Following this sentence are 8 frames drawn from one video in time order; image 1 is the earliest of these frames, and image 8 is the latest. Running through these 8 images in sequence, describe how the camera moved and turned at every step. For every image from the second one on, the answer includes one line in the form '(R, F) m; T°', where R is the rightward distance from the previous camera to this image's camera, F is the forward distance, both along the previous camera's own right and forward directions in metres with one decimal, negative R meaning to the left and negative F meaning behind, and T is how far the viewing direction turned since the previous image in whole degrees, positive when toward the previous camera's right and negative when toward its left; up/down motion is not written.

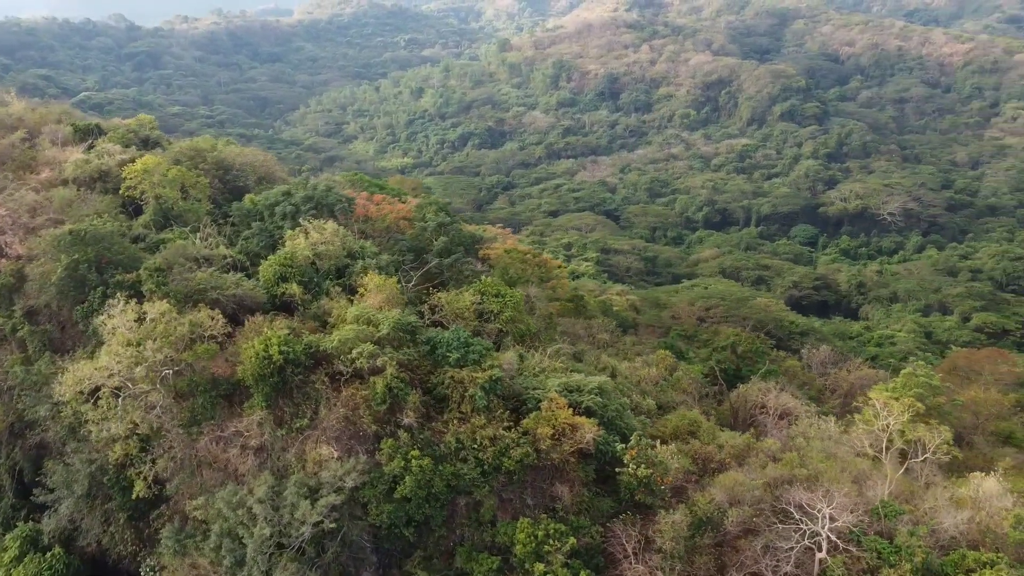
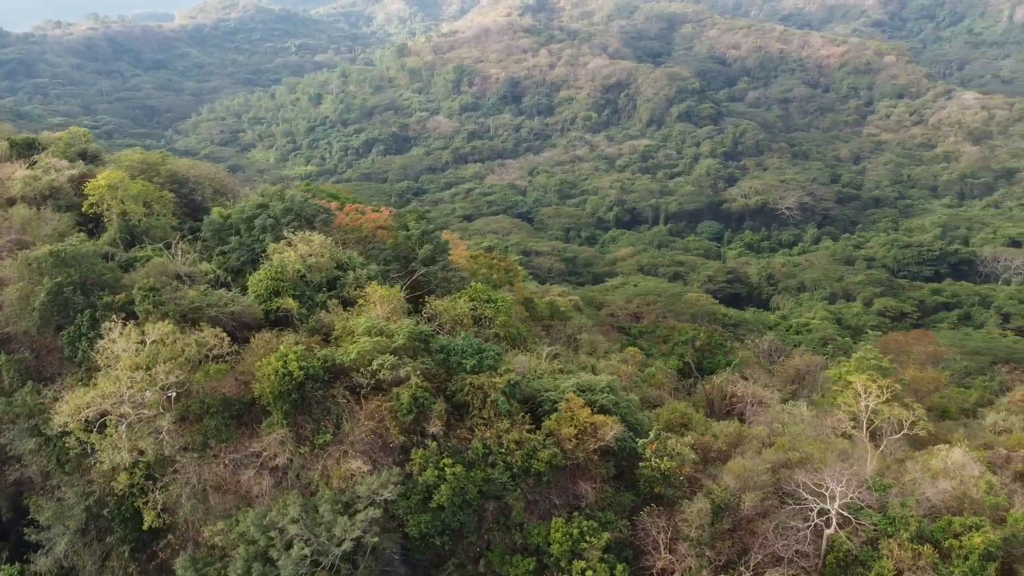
(-1.5, -0.1) m; +7°
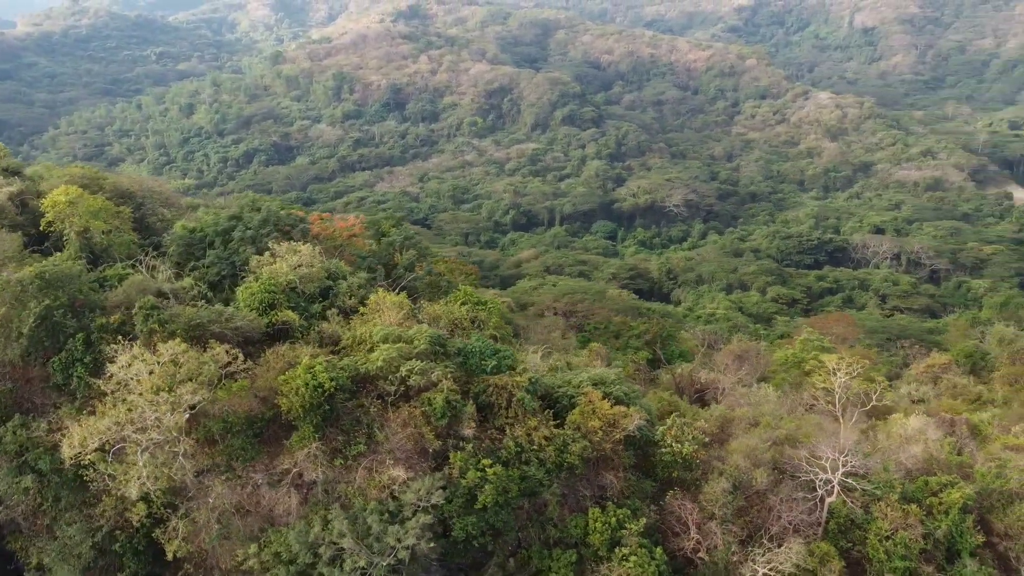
(-1.9, 0.0) m; +9°
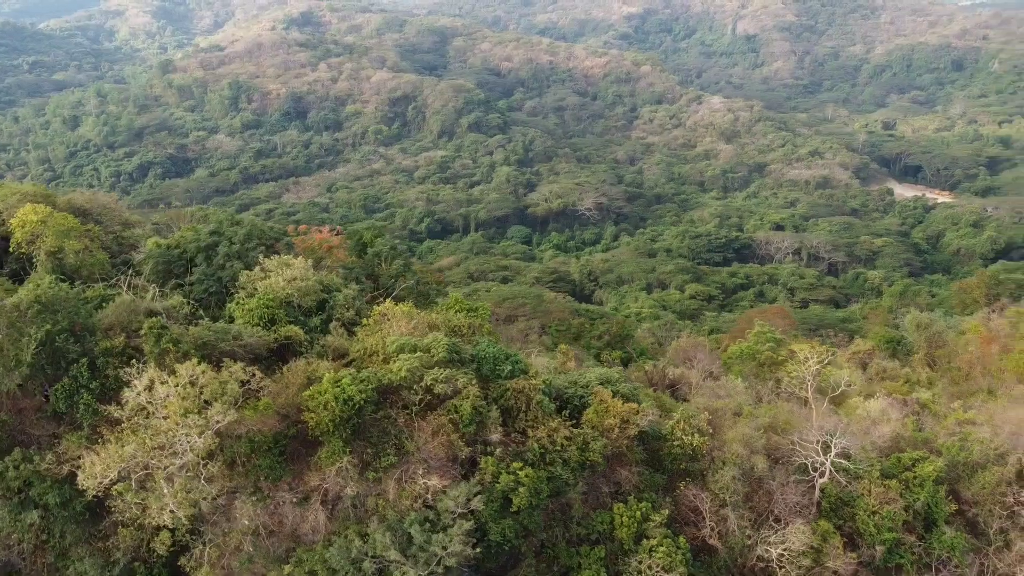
(-1.5, -0.1) m; +7°
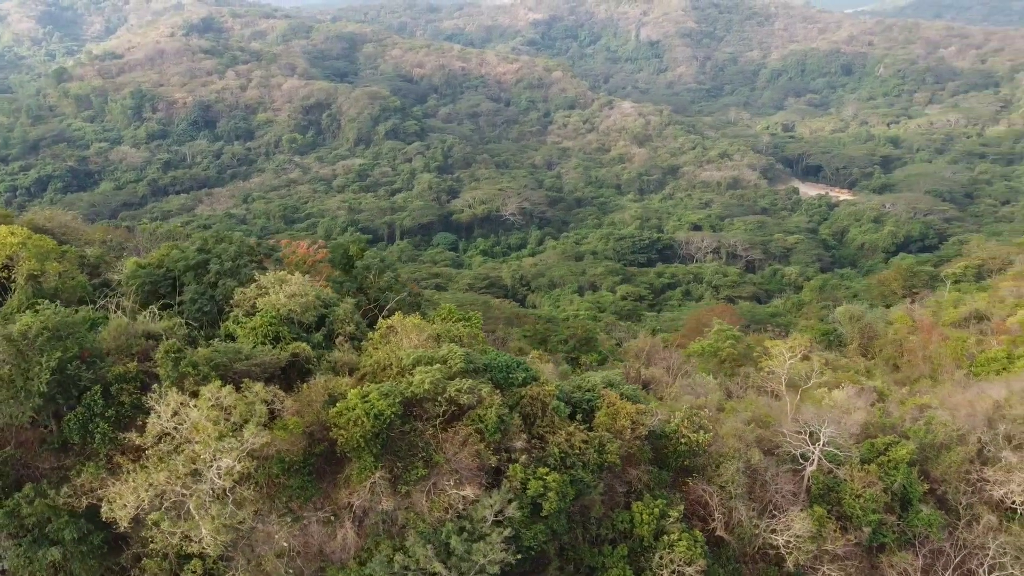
(-1.4, -0.1) m; +6°
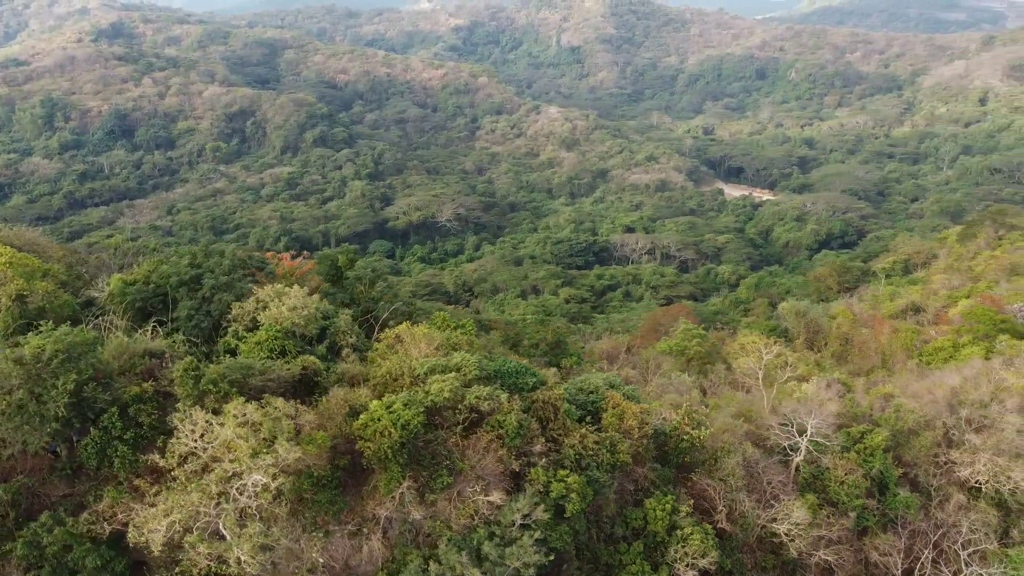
(-1.2, -0.1) m; +5°
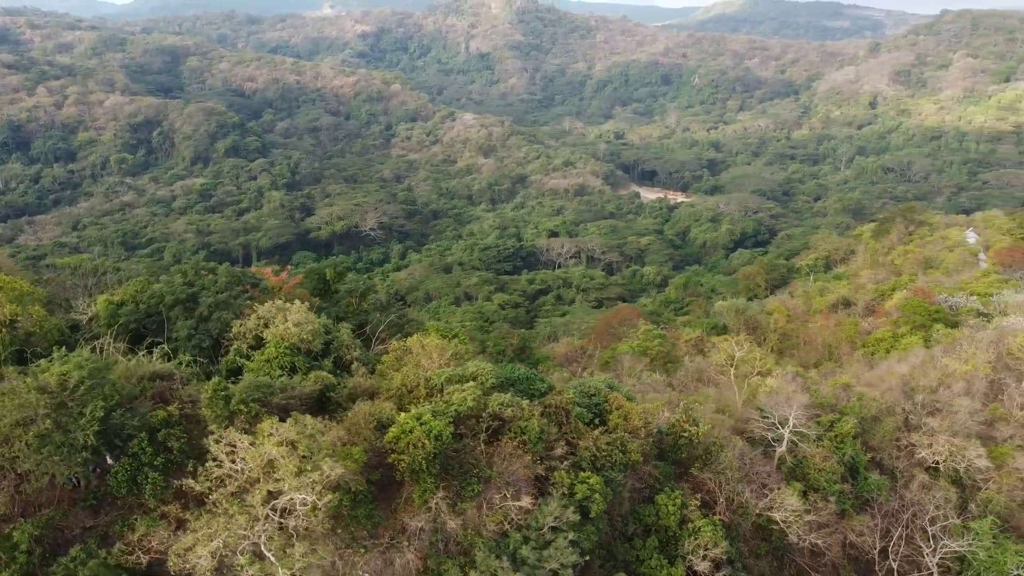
(-1.4, -0.1) m; +6°
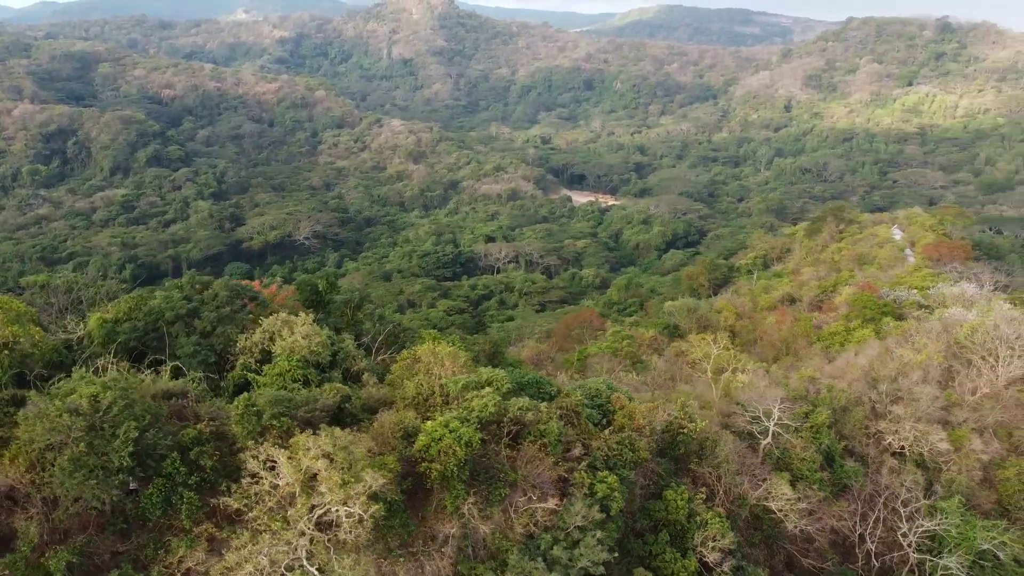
(-1.2, -0.1) m; +5°
